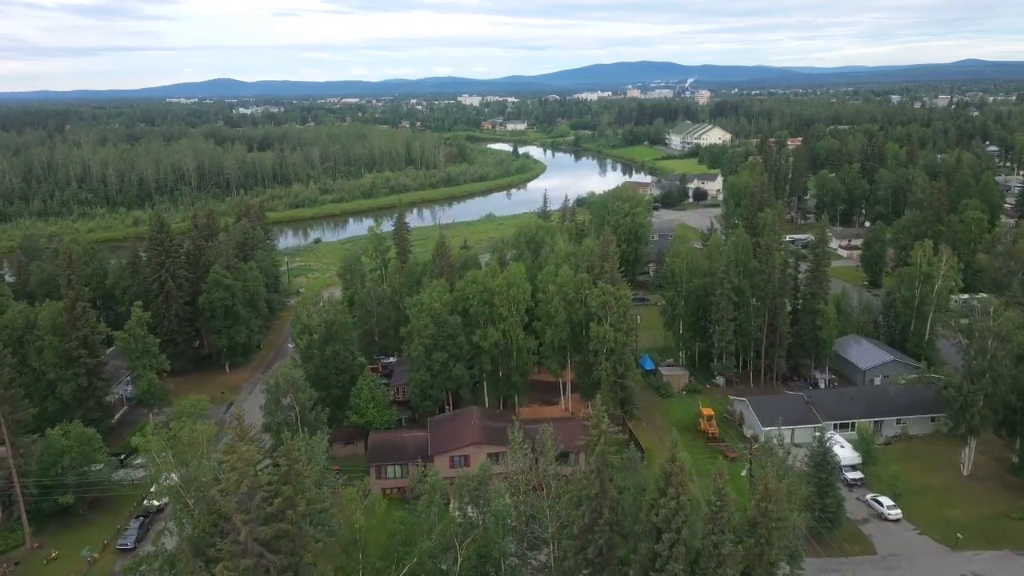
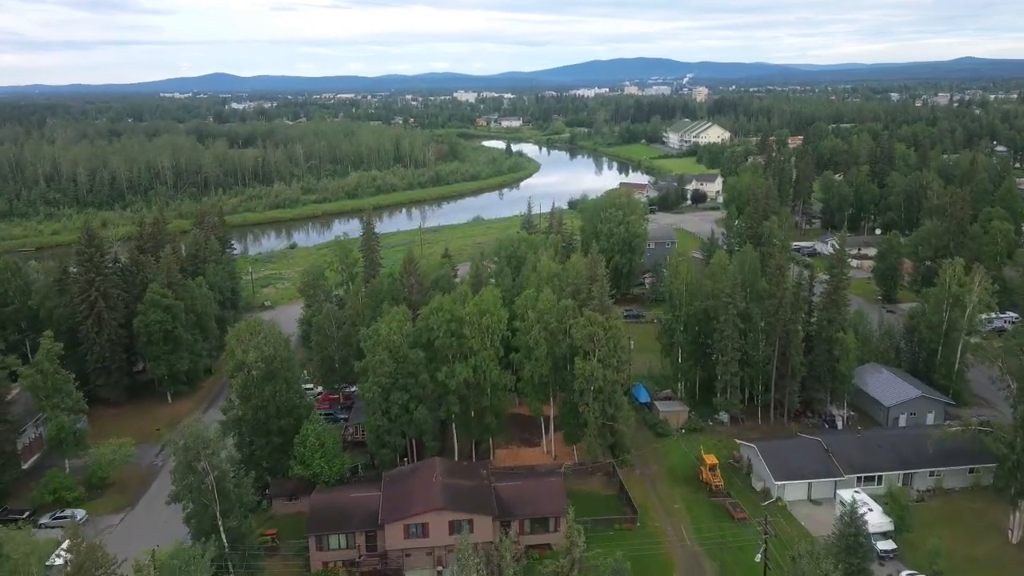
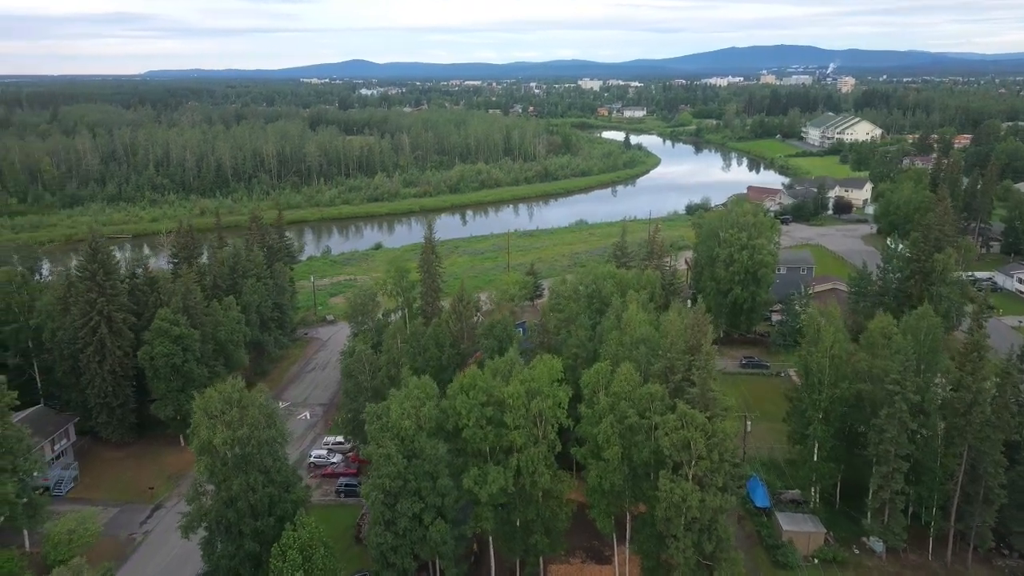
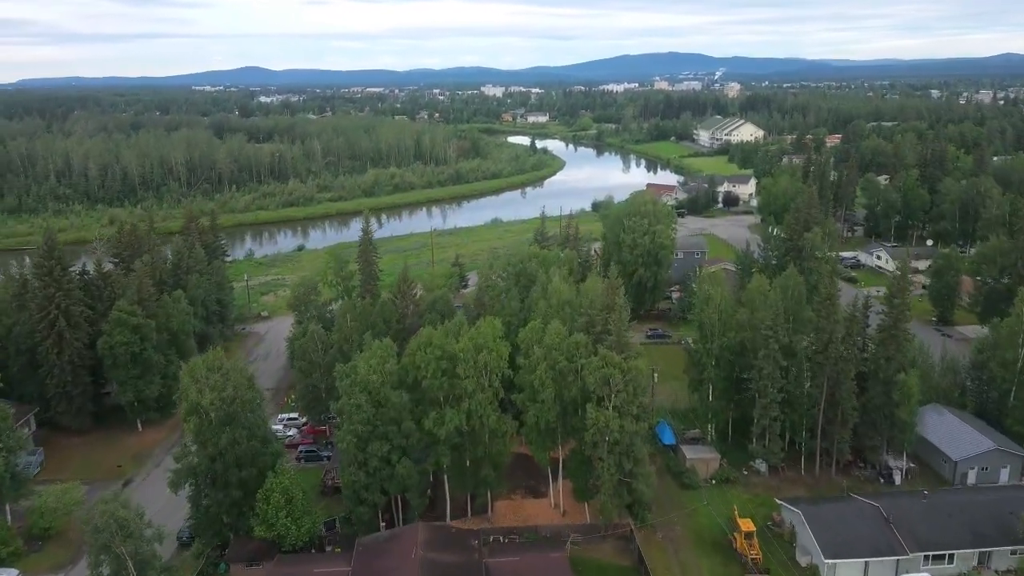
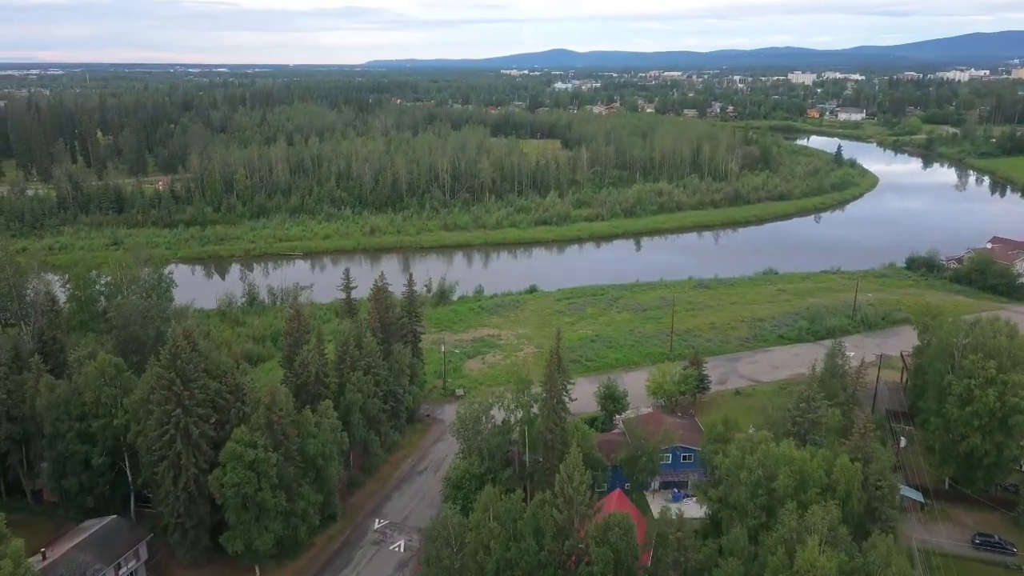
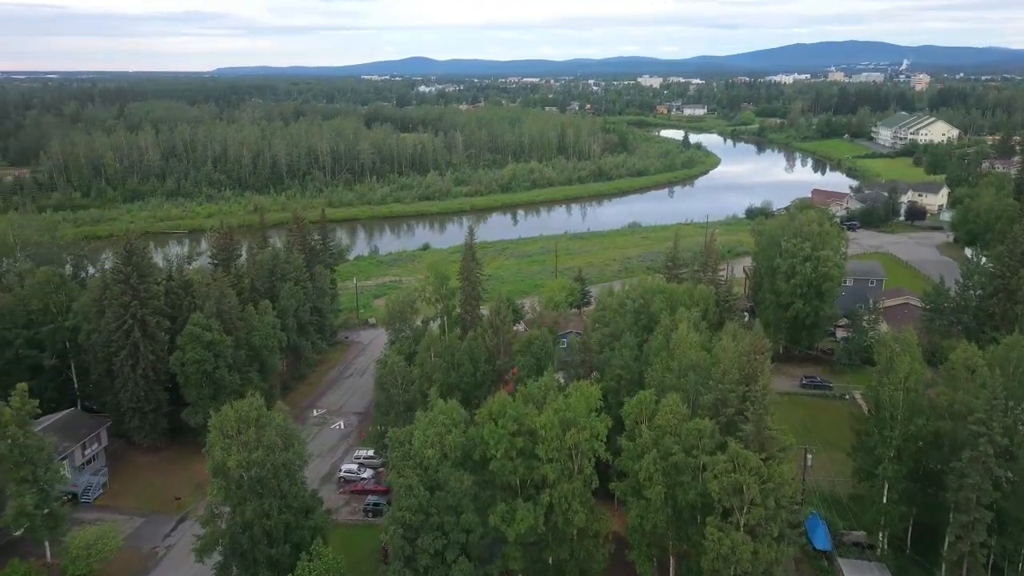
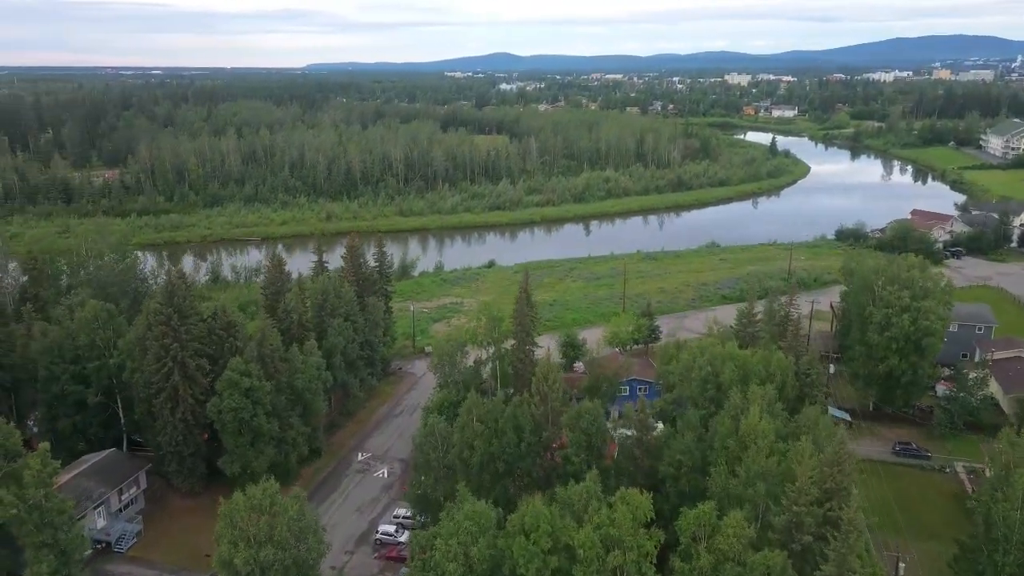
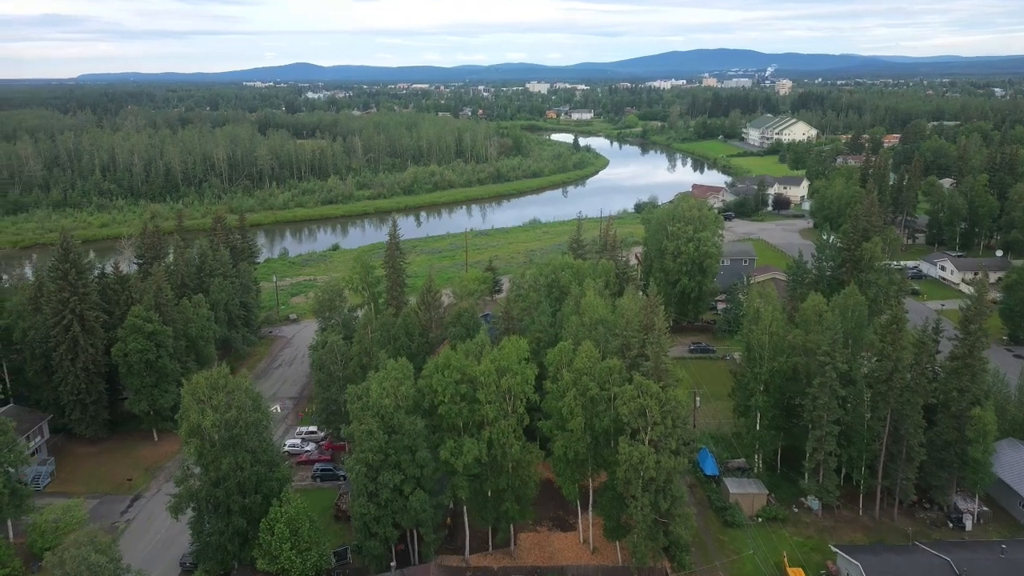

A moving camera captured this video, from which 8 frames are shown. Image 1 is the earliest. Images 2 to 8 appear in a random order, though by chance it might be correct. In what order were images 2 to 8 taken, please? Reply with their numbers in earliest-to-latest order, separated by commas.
2, 4, 8, 3, 6, 7, 5
